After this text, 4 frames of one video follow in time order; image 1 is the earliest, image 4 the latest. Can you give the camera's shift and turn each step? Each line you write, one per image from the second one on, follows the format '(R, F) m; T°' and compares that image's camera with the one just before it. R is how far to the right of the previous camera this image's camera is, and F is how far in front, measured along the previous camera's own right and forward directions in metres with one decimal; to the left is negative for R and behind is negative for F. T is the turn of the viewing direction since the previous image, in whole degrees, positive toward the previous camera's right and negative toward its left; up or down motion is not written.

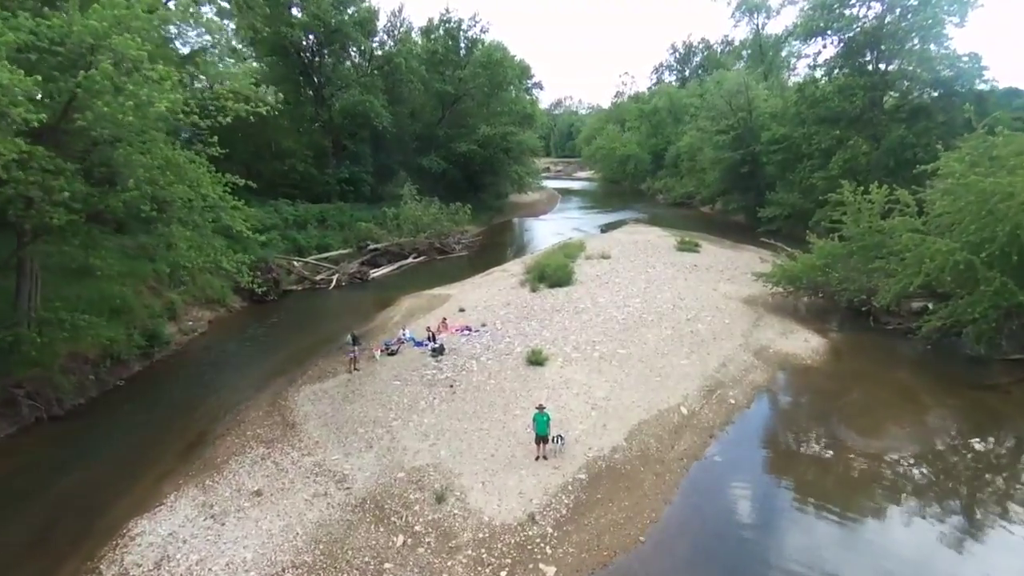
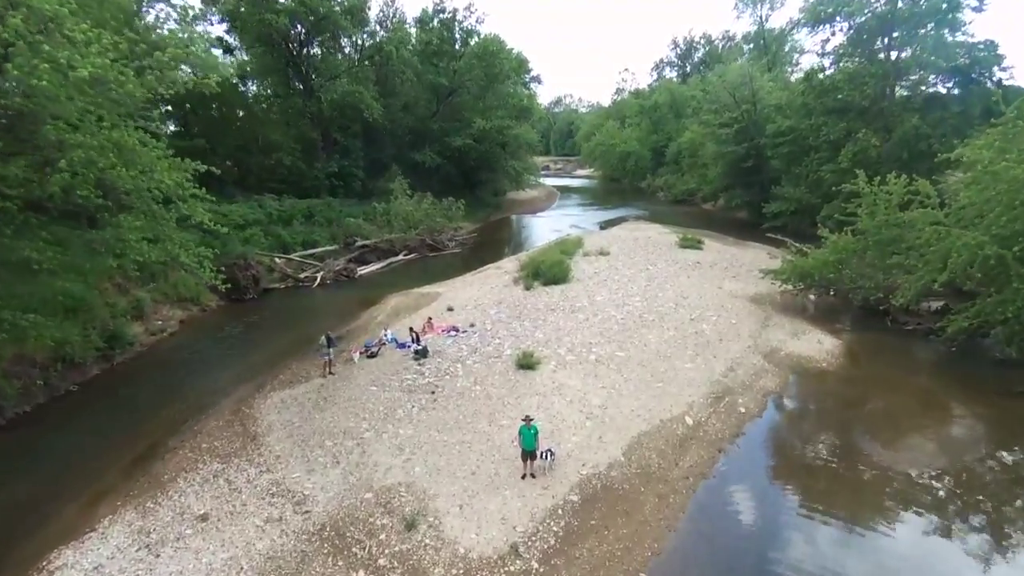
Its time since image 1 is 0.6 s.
(+0.3, +1.5) m; 0°
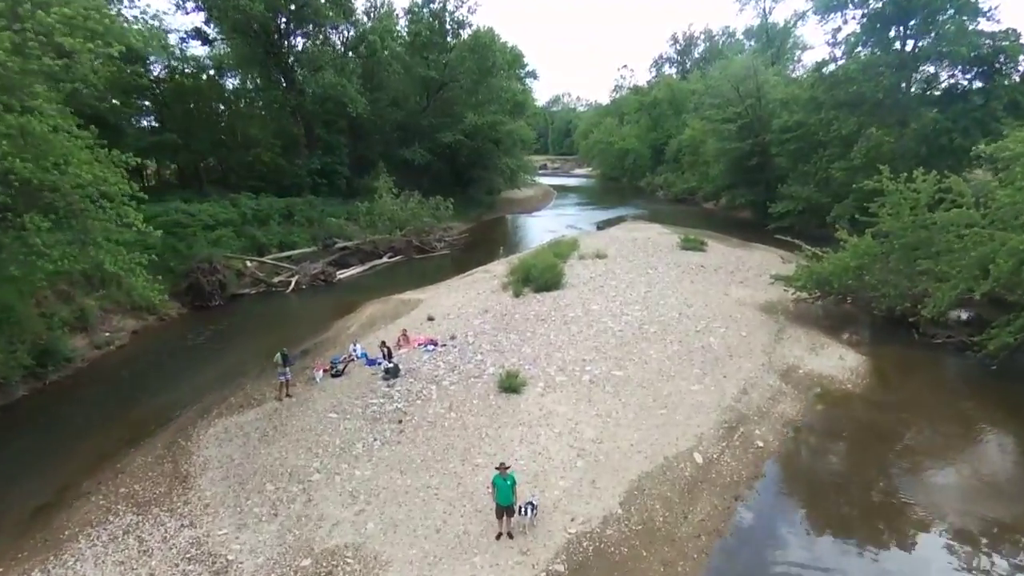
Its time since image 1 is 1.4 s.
(+0.4, +2.1) m; 0°
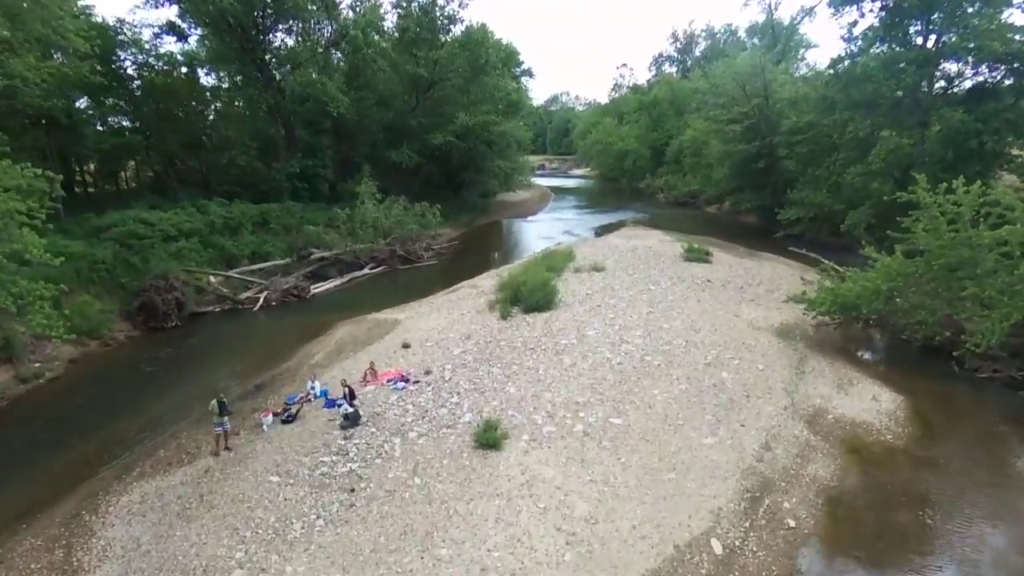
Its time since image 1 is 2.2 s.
(+0.4, +2.3) m; 0°
